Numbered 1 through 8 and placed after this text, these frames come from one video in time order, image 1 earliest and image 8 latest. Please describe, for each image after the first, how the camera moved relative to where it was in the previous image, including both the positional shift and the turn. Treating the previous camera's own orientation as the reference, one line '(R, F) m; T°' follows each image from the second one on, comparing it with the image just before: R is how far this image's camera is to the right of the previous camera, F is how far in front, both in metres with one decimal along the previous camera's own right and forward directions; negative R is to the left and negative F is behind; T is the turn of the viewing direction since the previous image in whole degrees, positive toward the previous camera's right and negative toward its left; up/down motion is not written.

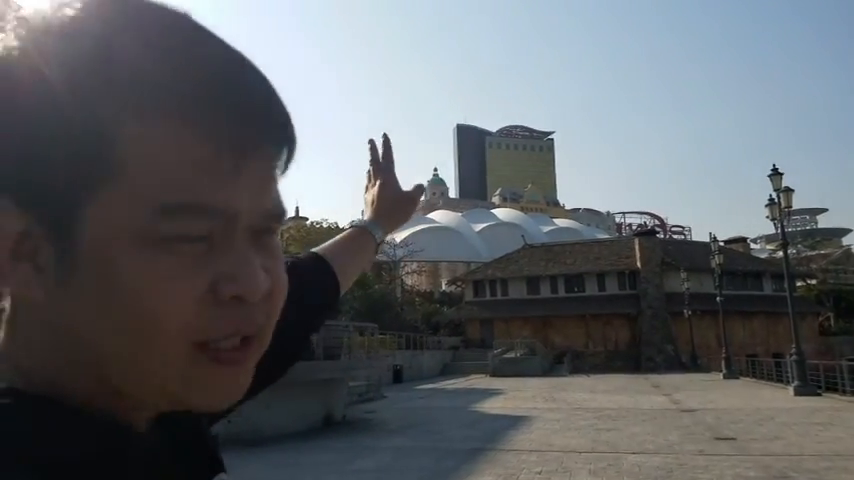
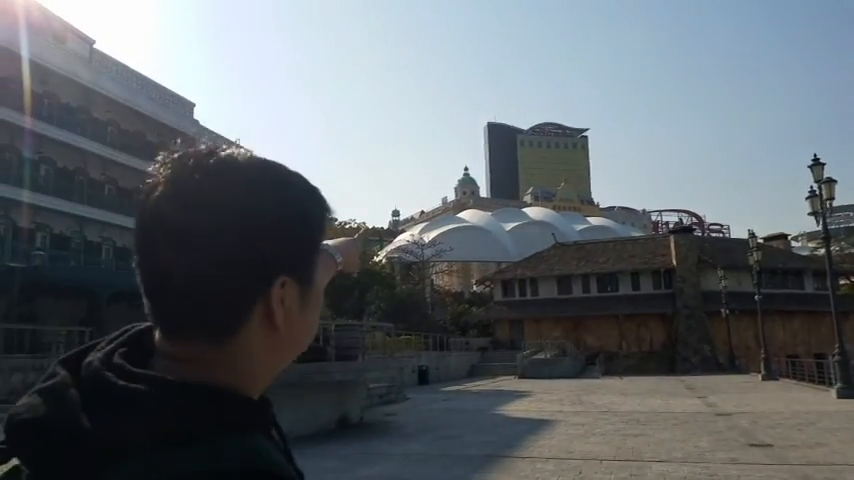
(+0.3, +0.6) m; -3°
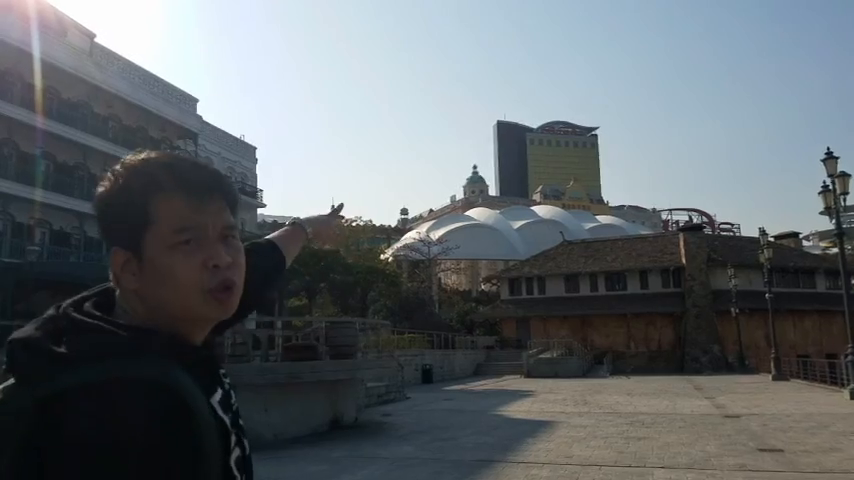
(+0.2, +0.5) m; -1°
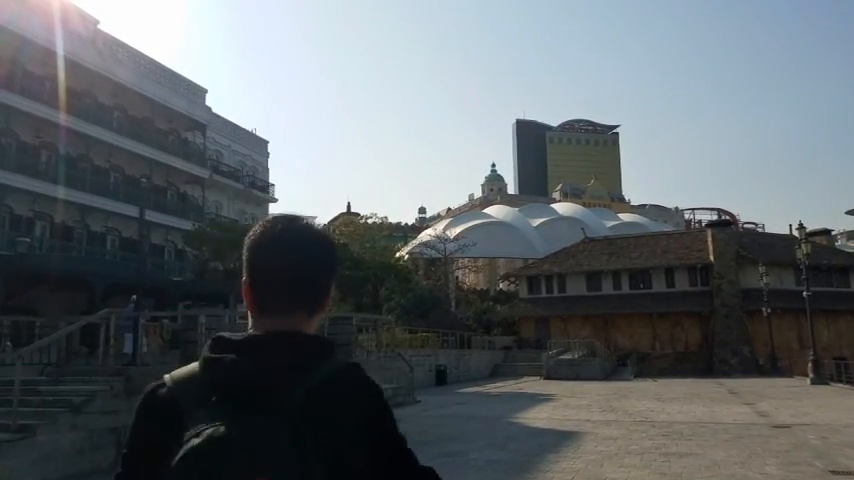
(+0.2, +1.5) m; -2°
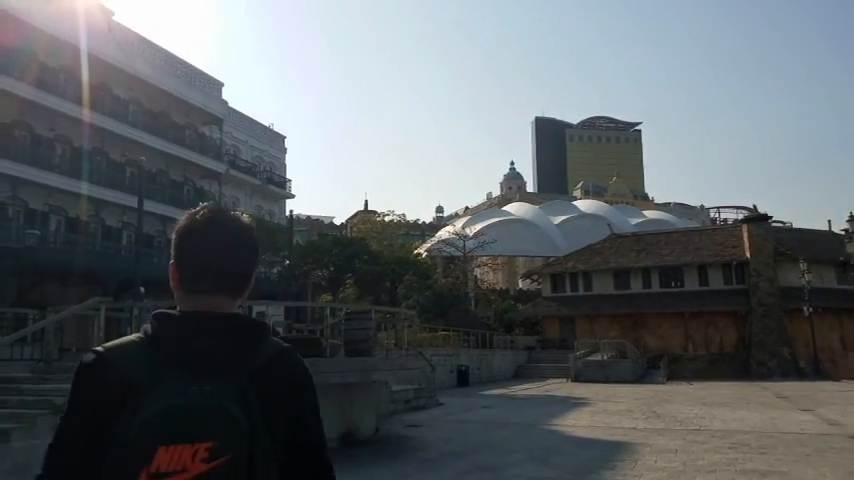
(-0.1, +1.4) m; -2°
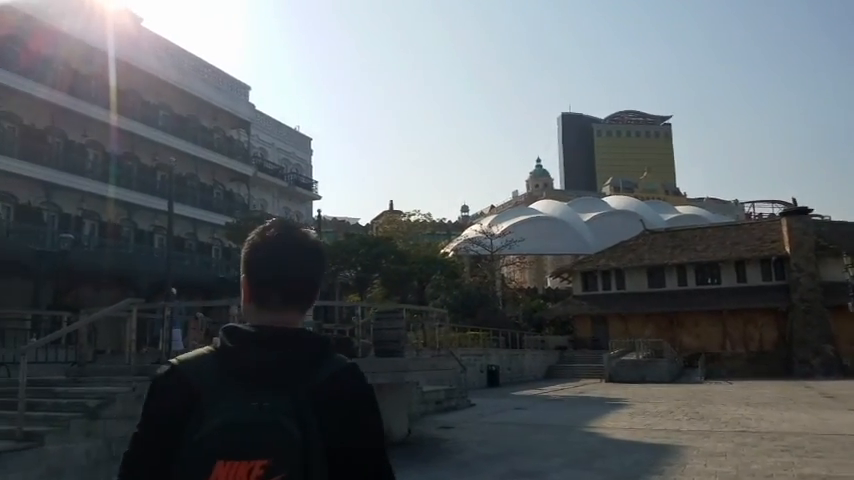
(0.0, +0.4) m; -2°
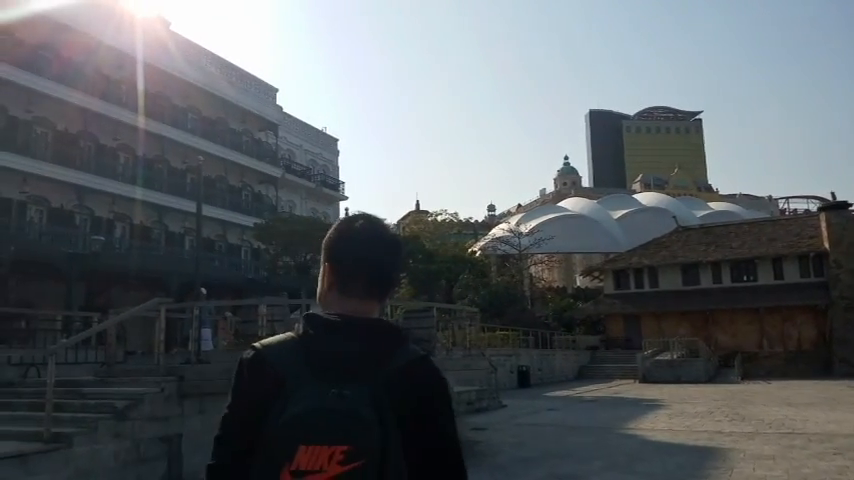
(0.0, +0.3) m; -2°
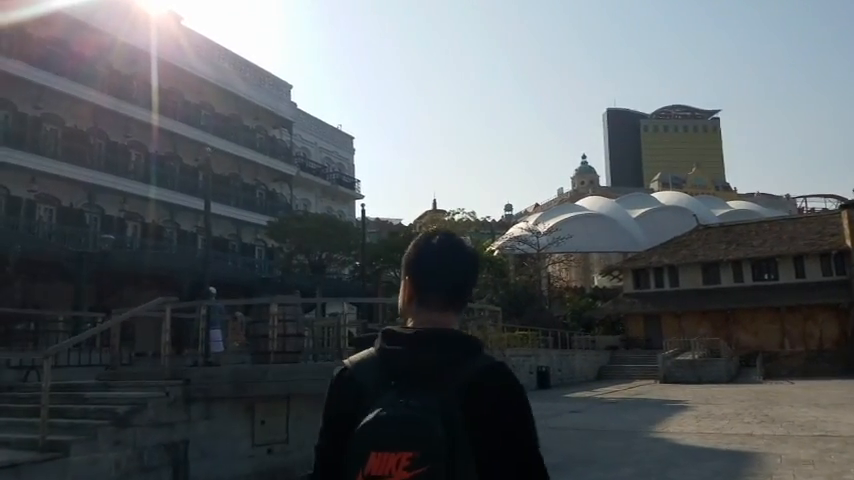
(-0.1, +0.3) m; -1°
